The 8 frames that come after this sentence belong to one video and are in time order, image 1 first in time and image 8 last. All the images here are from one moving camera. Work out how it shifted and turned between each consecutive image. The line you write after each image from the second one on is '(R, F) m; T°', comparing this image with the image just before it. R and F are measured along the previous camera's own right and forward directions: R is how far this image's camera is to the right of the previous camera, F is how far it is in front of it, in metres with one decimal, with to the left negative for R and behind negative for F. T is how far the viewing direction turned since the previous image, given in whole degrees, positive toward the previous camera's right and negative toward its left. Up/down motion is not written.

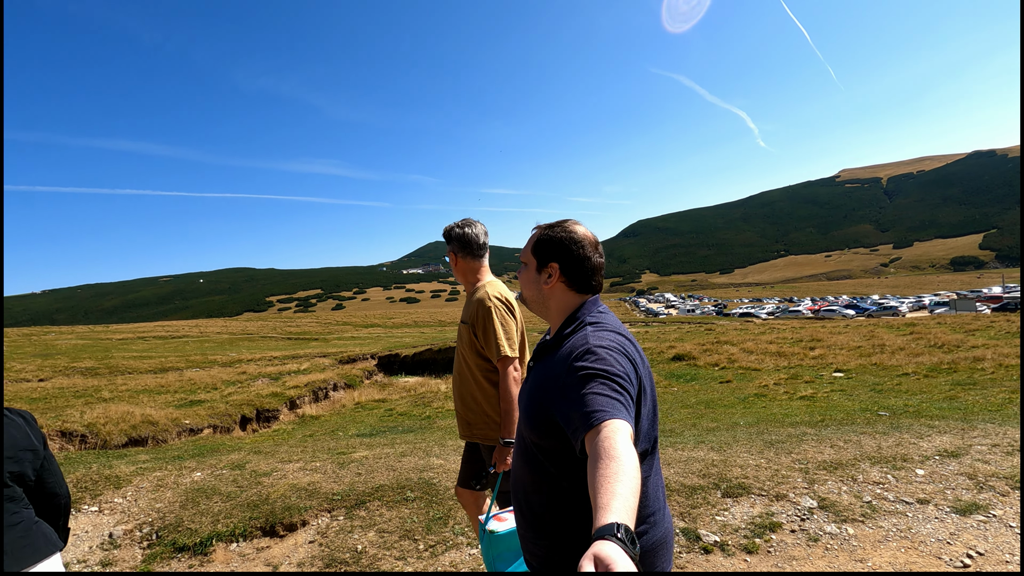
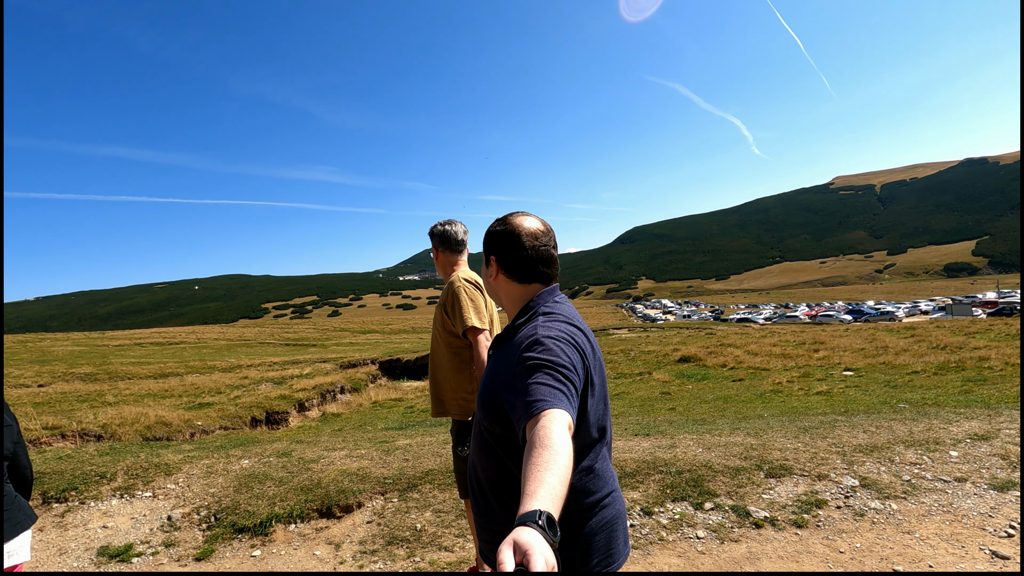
(-0.7, -0.2) m; 0°
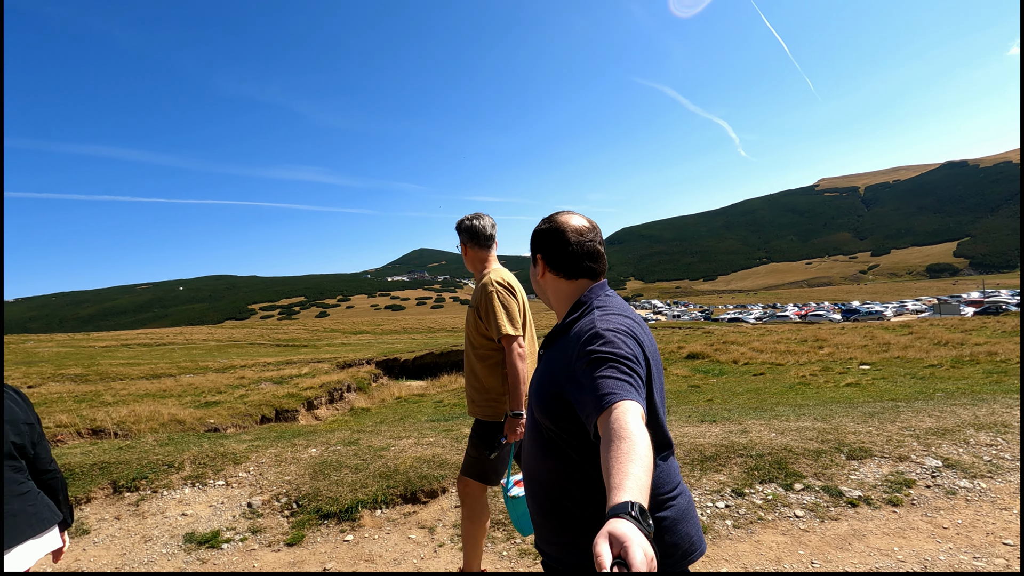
(-1.3, 0.0) m; +1°
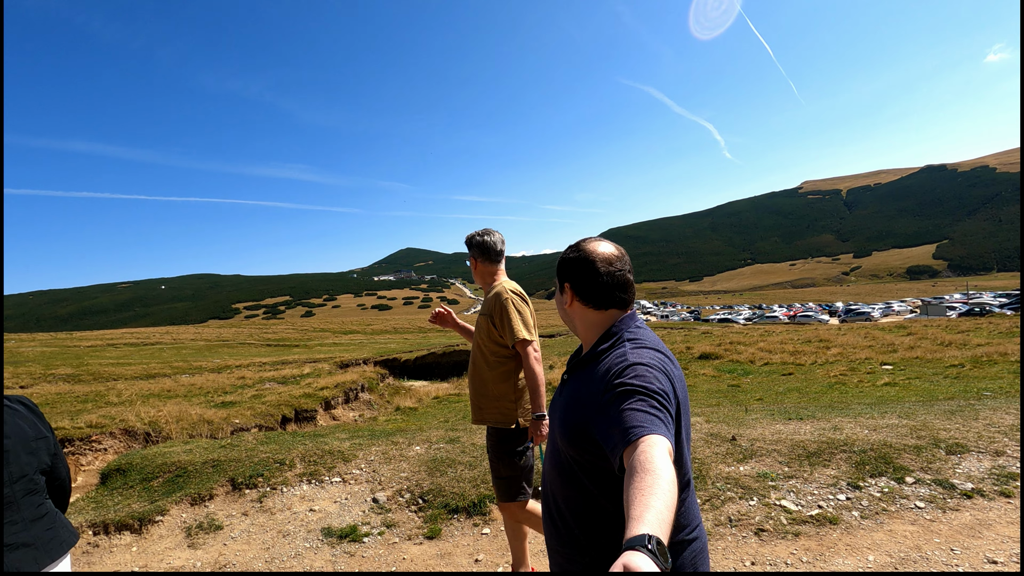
(-1.8, -0.2) m; +1°
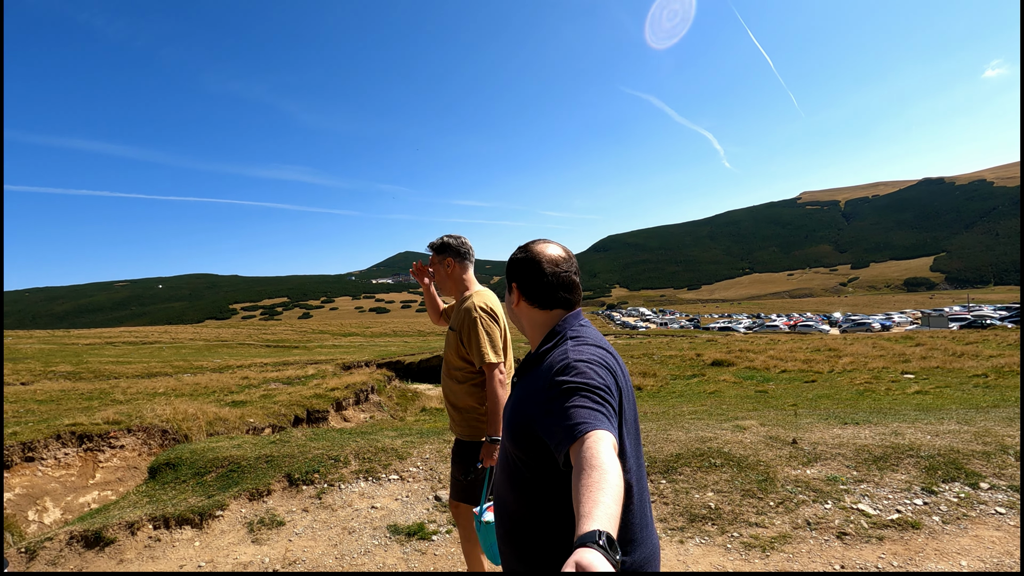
(-1.0, +0.1) m; 0°
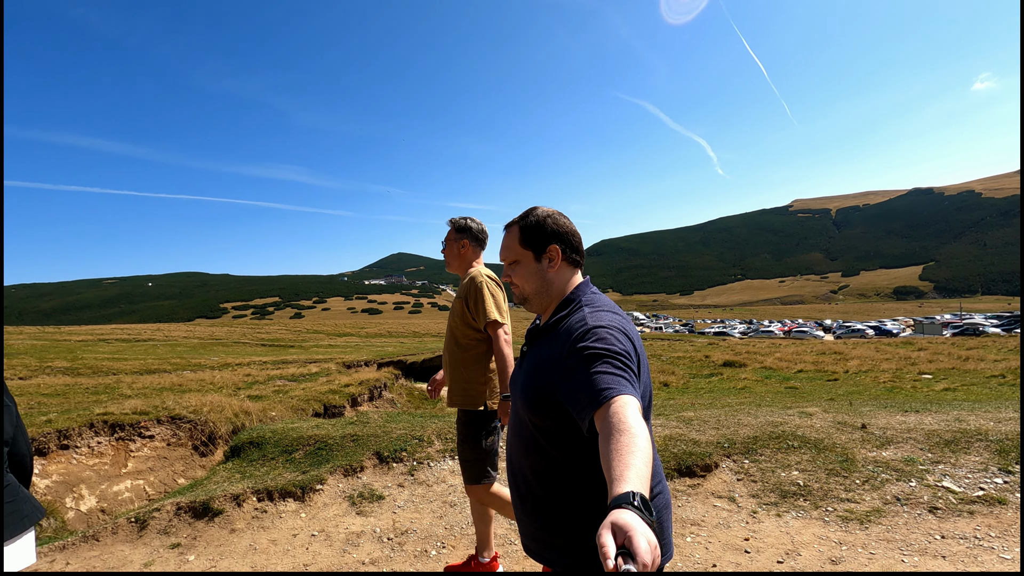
(-1.4, -0.2) m; +1°
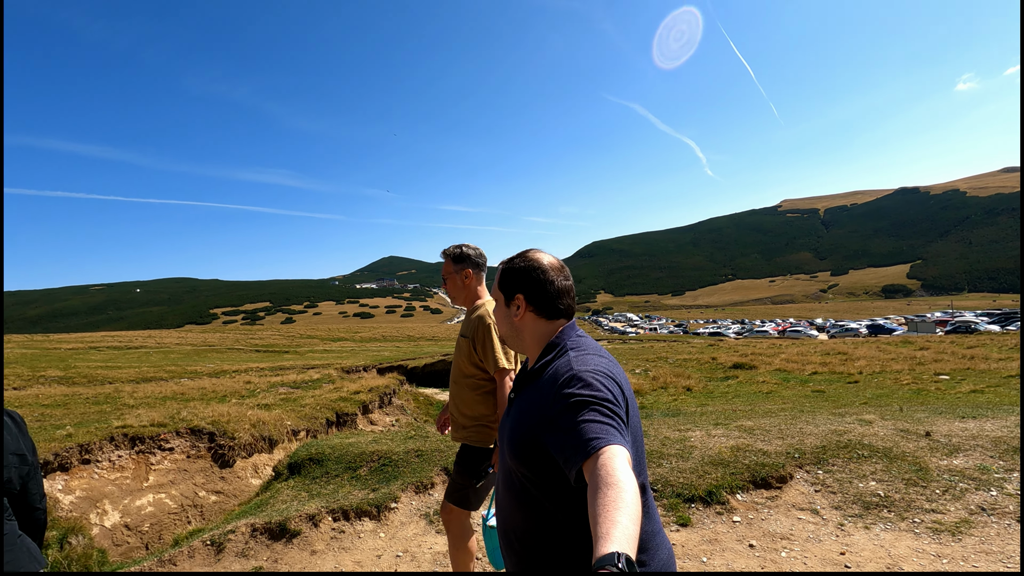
(-1.1, +0.1) m; +1°
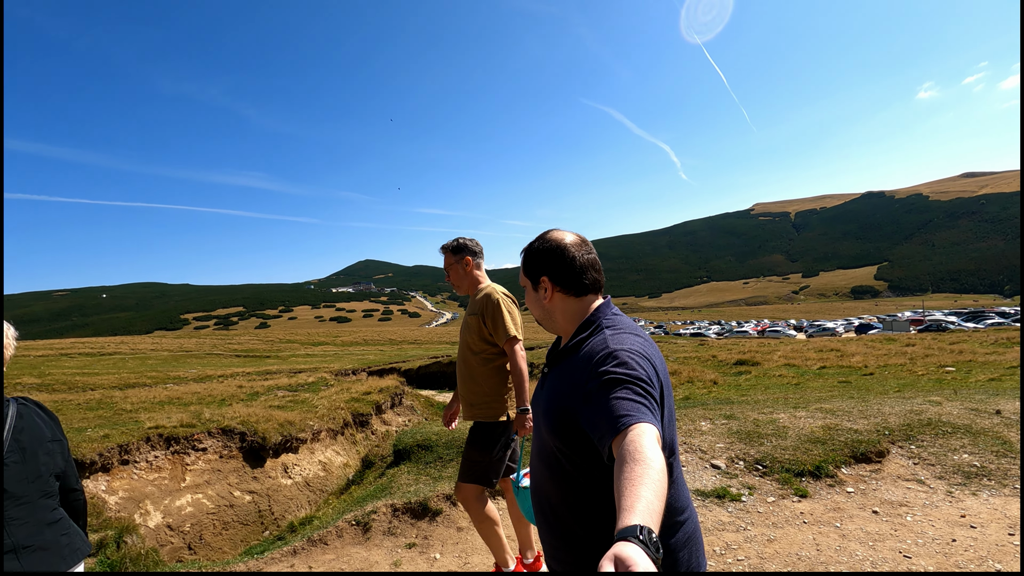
(-2.0, -0.3) m; +2°
